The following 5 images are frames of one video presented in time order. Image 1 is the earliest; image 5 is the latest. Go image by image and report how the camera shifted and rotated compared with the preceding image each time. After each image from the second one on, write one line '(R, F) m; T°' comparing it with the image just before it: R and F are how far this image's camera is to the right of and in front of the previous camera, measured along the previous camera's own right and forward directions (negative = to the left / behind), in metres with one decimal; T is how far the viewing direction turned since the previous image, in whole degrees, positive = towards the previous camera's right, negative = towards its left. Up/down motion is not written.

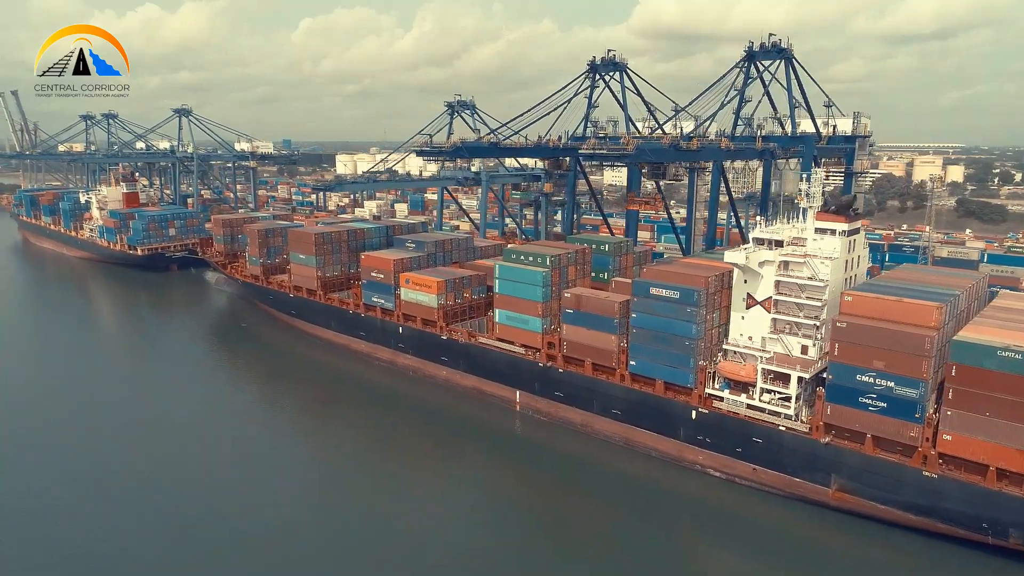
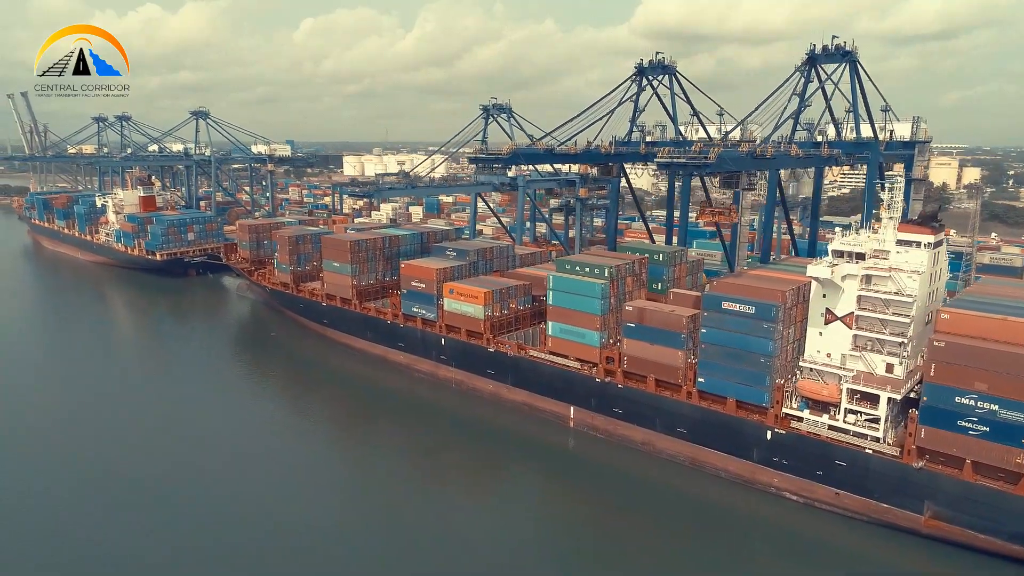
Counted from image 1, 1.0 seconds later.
(-2.0, +0.8) m; 0°
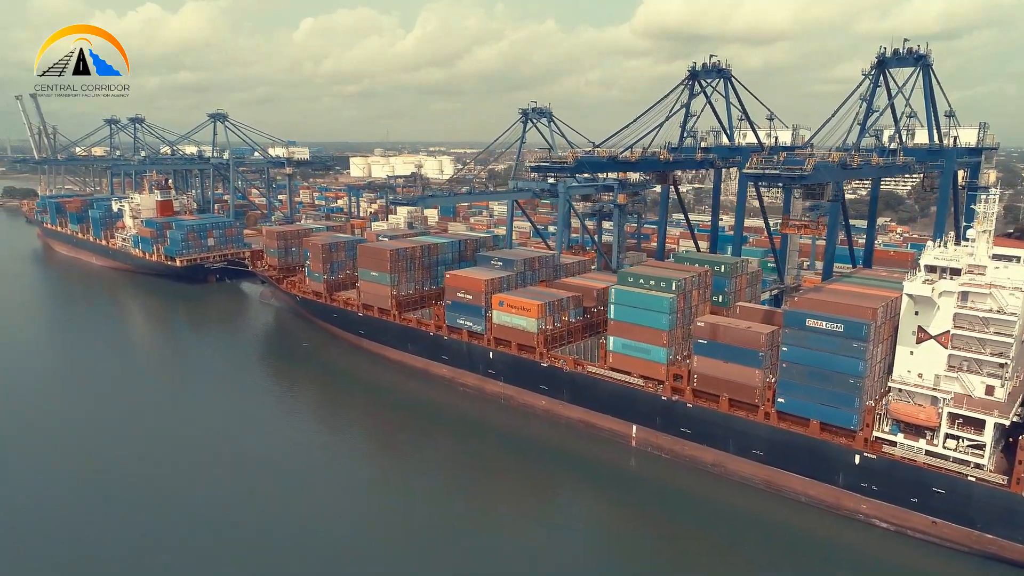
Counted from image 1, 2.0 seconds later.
(-2.2, +0.9) m; 0°
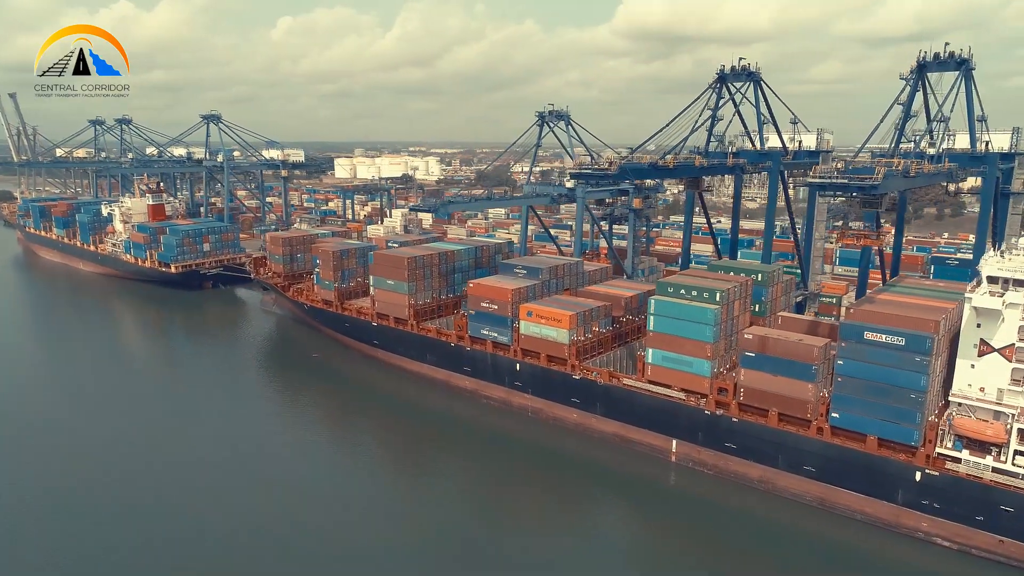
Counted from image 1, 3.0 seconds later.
(-1.8, +0.8) m; +2°
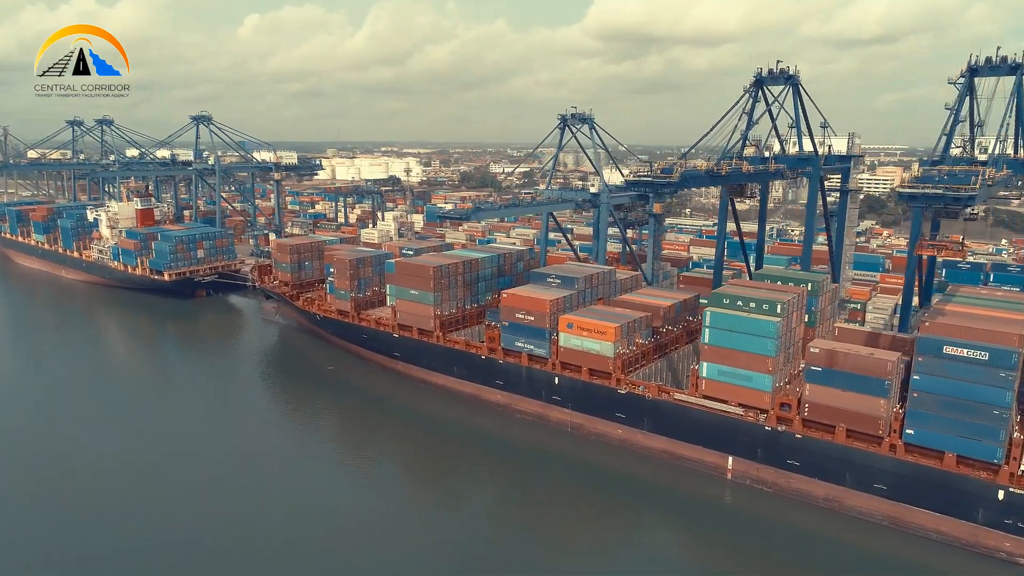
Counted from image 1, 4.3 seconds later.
(-2.4, +1.1) m; +2°
